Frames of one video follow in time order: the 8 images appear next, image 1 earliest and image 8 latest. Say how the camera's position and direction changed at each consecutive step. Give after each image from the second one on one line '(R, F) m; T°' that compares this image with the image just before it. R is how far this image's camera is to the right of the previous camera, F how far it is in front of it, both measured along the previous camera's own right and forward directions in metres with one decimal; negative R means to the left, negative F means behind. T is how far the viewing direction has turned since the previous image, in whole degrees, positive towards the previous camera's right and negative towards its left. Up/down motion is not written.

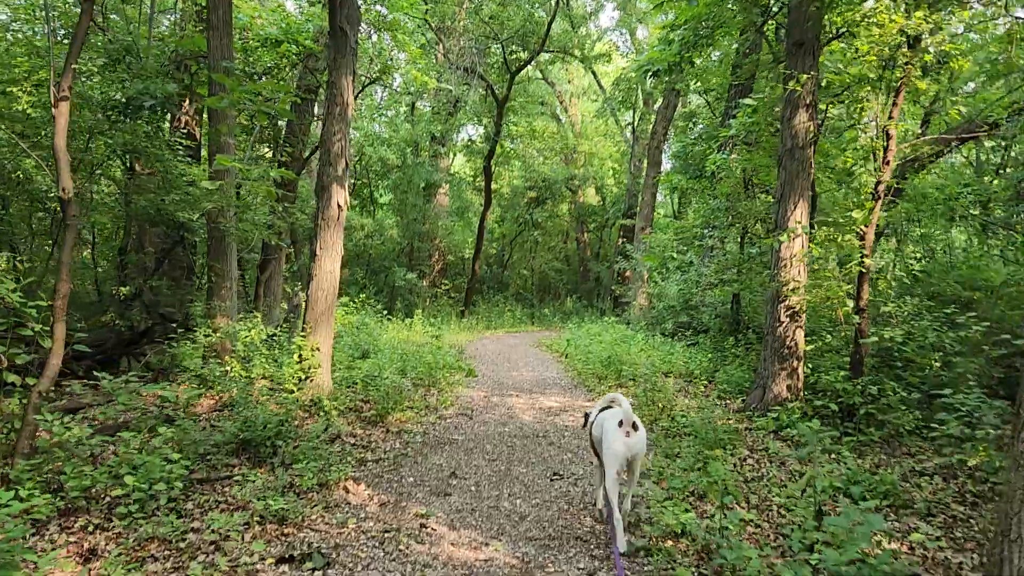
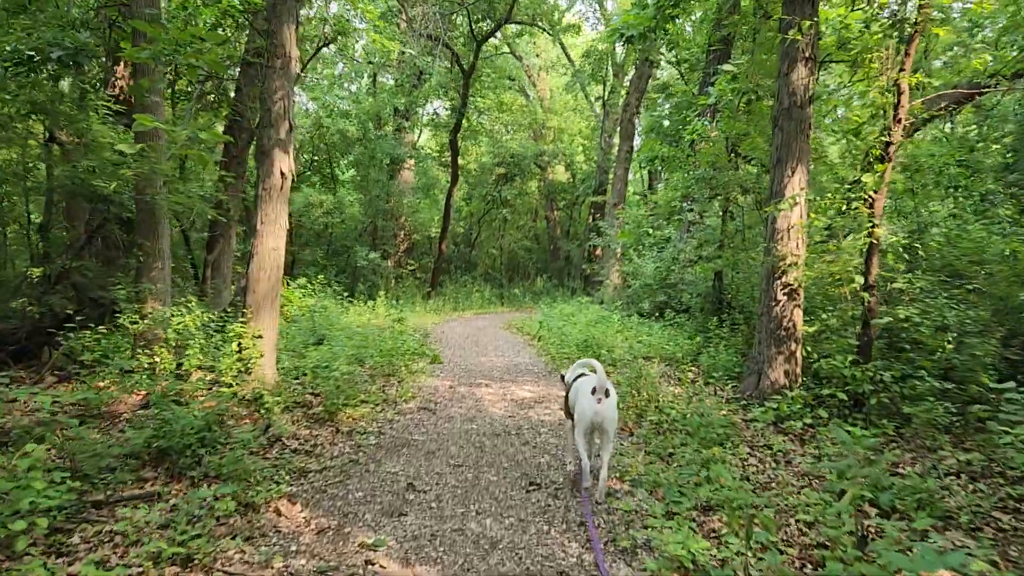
(0.0, +1.0) m; +2°
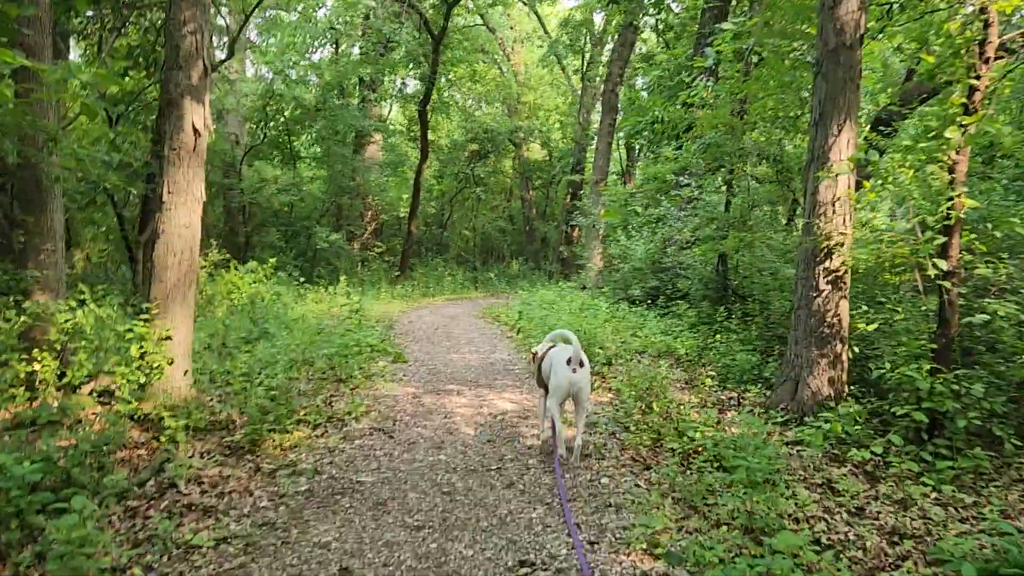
(0.0, +1.7) m; +2°
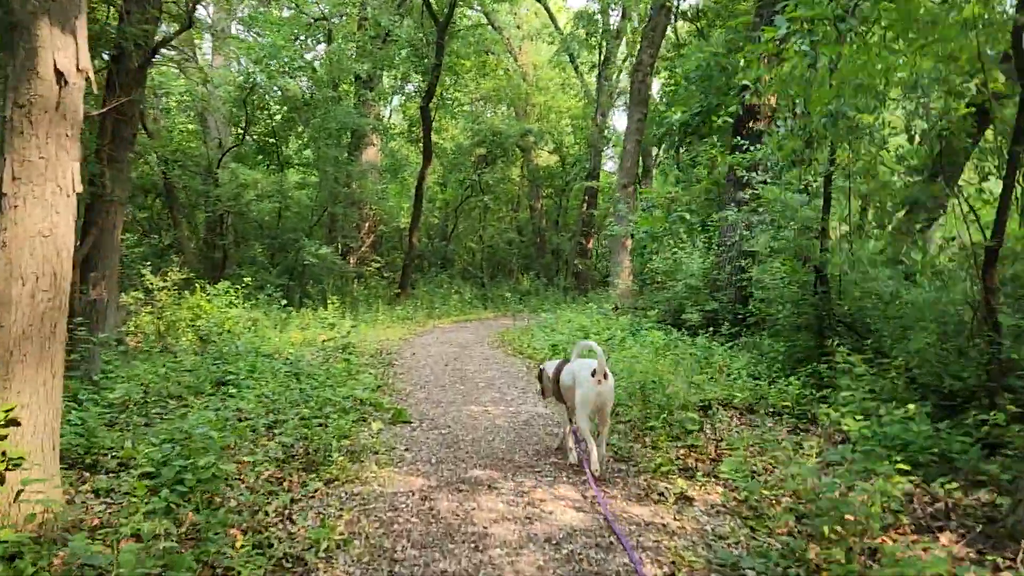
(-0.4, +2.6) m; 0°
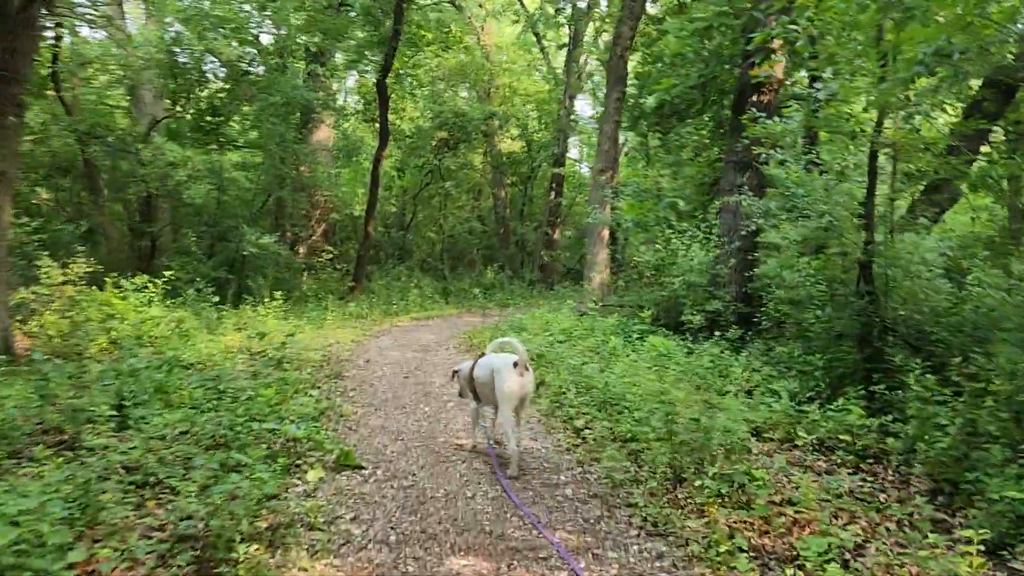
(-0.2, +1.7) m; +3°
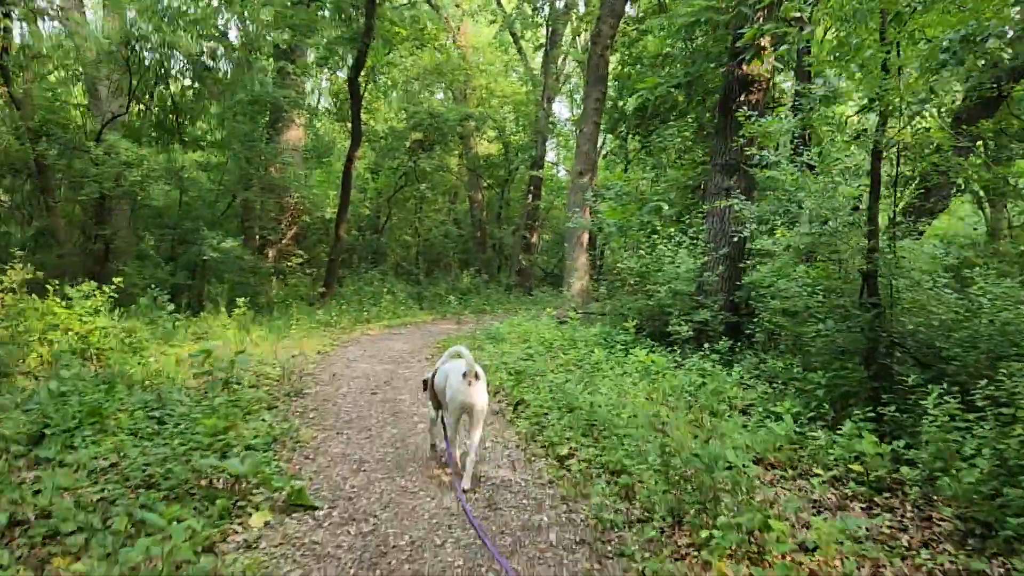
(0.0, +0.6) m; +2°
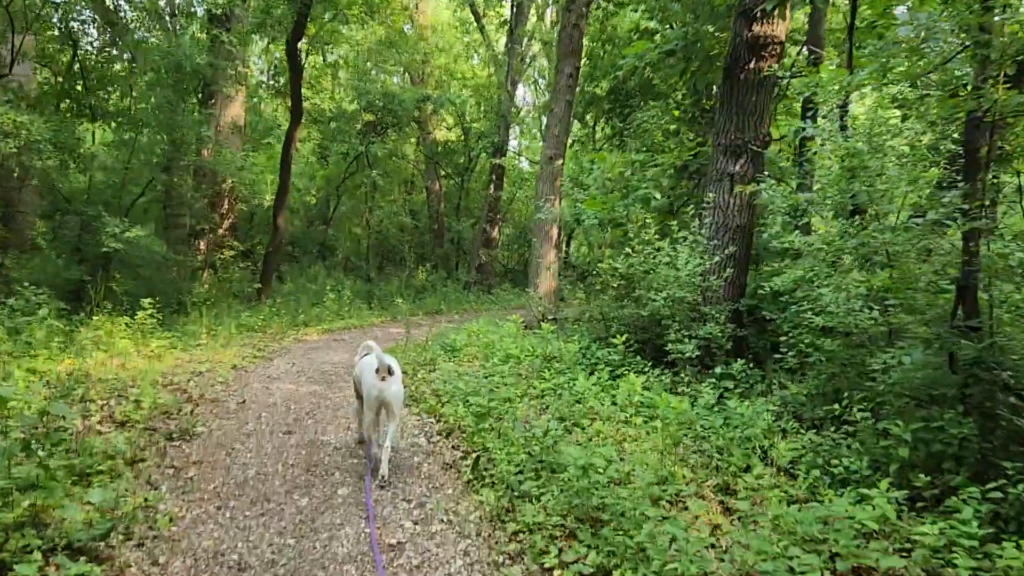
(0.0, +1.9) m; +3°
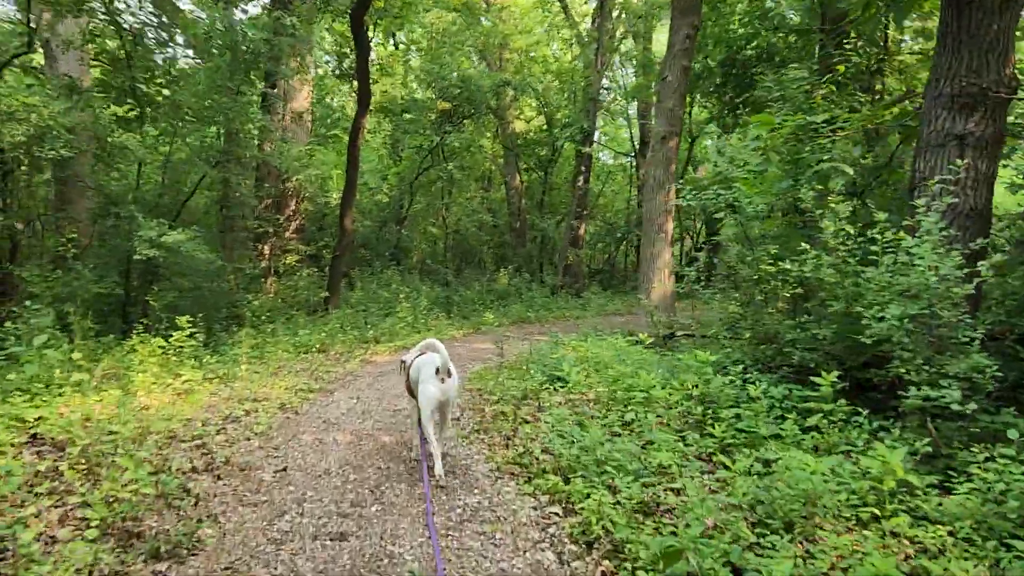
(-0.5, +2.4) m; -5°
